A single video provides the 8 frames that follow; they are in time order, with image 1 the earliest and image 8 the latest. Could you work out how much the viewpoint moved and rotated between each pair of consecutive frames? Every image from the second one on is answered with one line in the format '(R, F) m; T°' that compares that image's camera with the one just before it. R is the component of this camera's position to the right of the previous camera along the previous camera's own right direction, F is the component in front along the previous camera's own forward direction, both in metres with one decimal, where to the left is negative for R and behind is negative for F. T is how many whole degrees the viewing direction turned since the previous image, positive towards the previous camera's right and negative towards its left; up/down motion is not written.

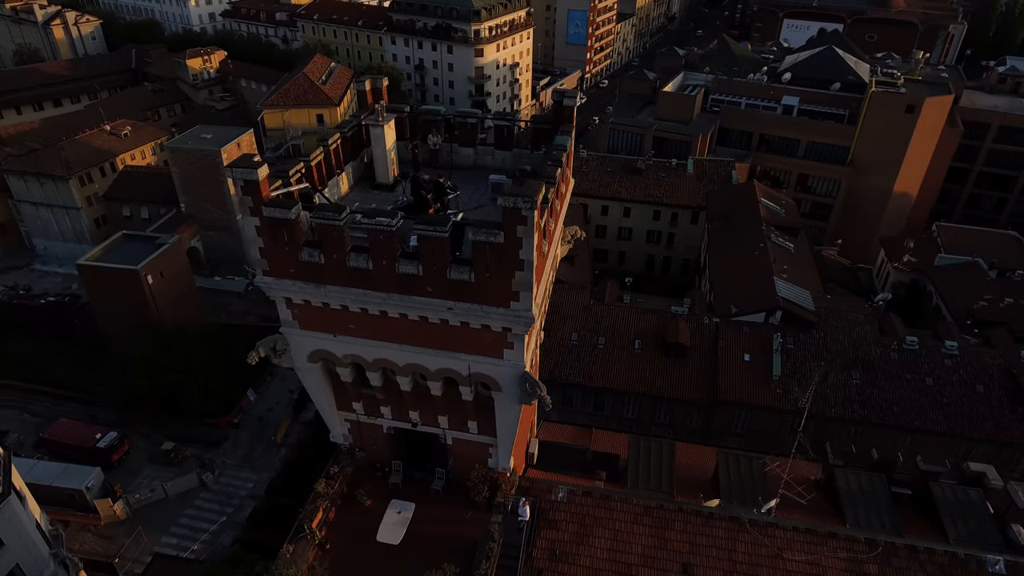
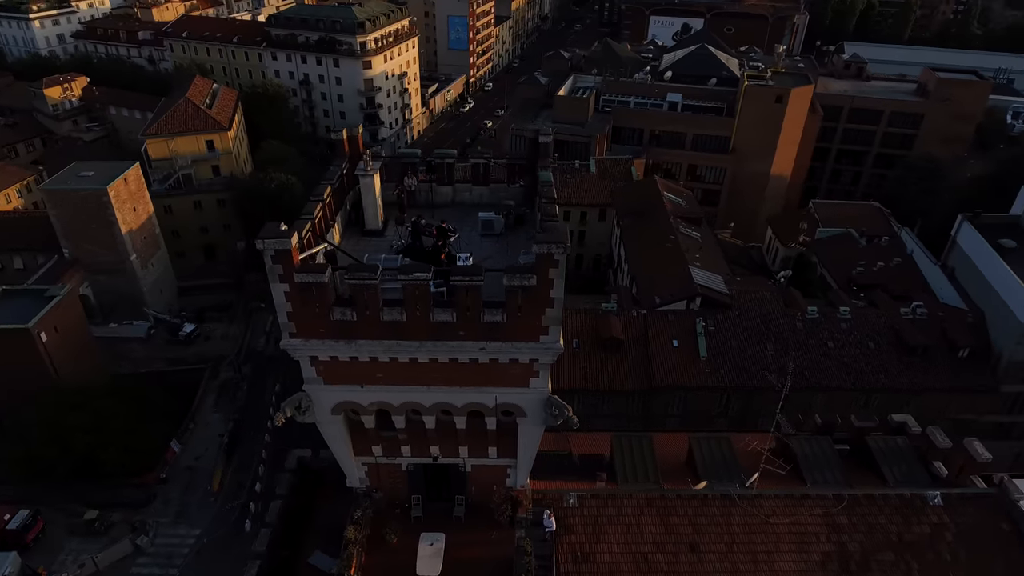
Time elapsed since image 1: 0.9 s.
(-2.3, -0.7) m; +9°
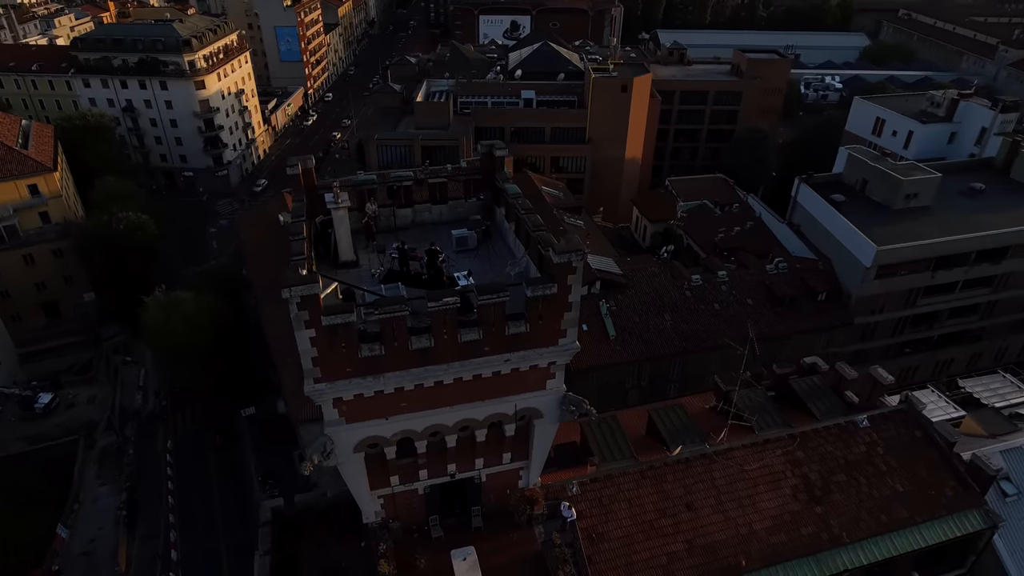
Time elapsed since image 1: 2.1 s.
(-2.9, -0.2) m; +13°
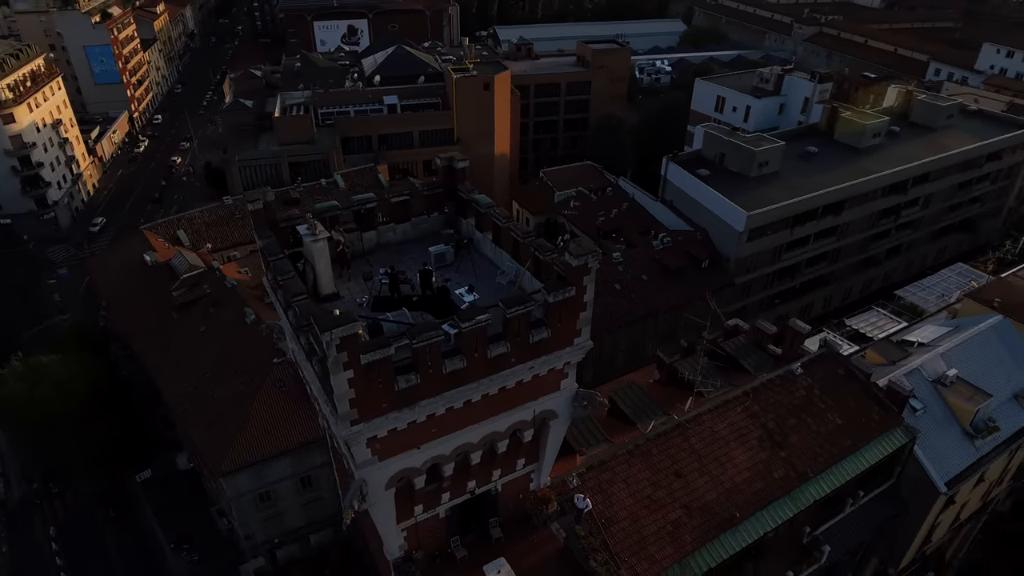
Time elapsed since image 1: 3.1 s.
(-2.8, +0.2) m; +12°
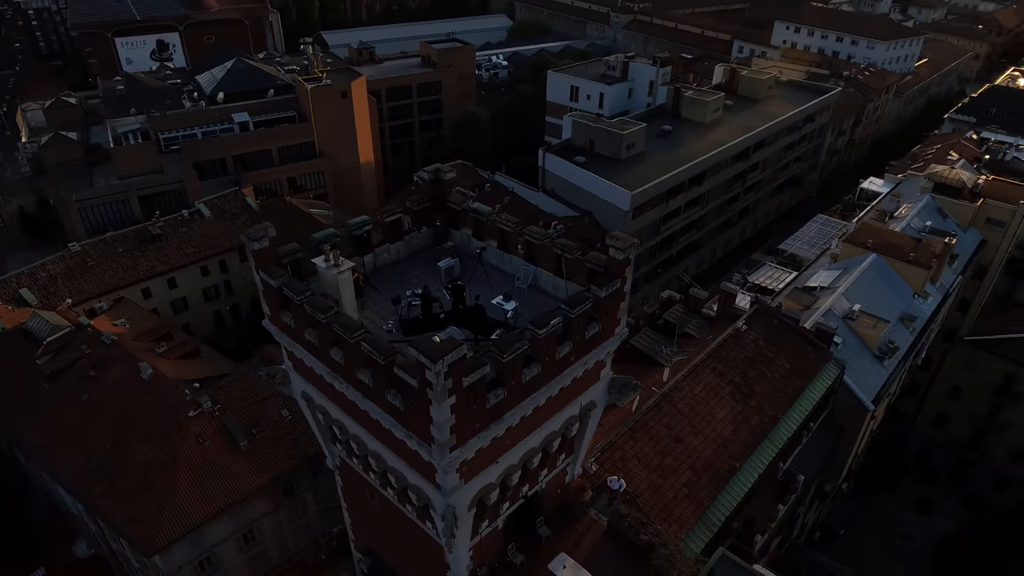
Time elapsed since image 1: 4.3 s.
(-3.7, +0.3) m; +13°
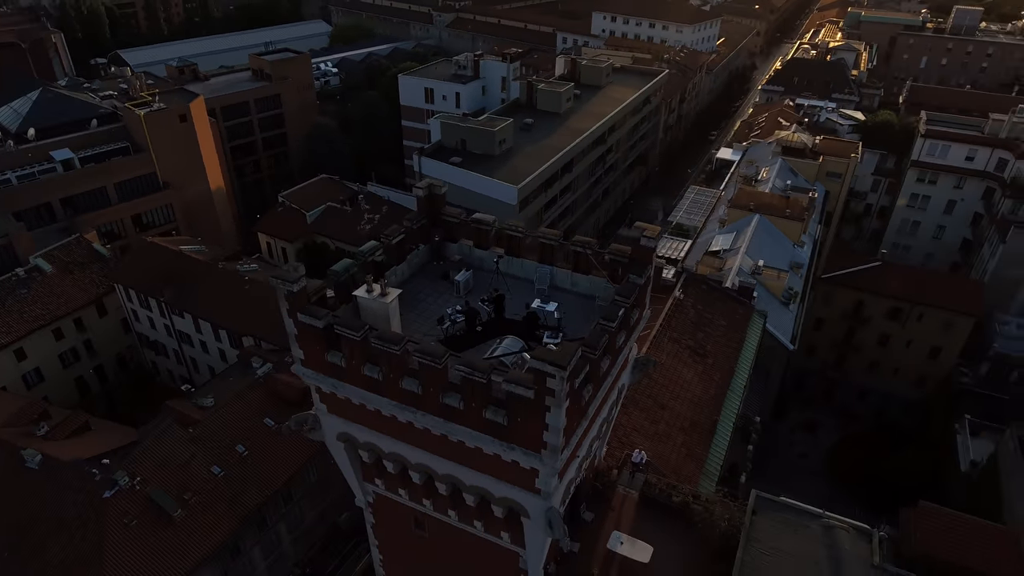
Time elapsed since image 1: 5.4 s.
(-4.0, +0.1) m; +14°
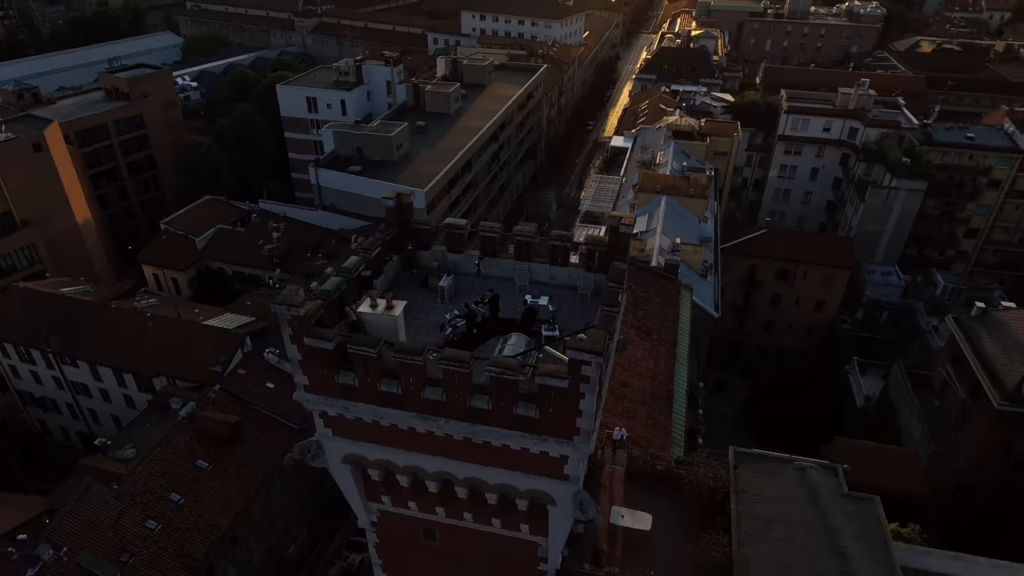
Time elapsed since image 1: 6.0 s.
(-2.2, -0.1) m; +10°
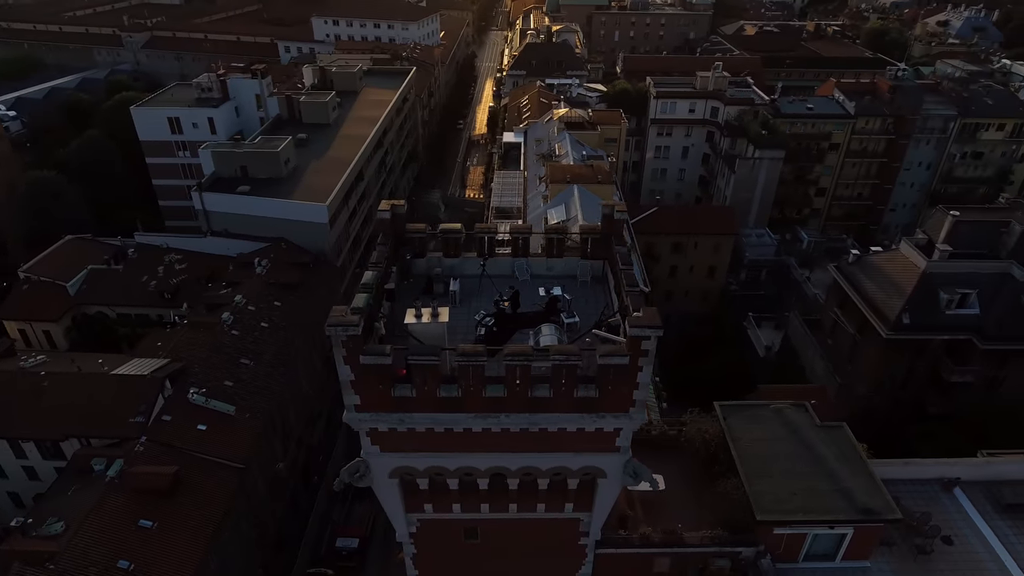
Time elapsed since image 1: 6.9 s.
(-3.2, -0.3) m; +12°
